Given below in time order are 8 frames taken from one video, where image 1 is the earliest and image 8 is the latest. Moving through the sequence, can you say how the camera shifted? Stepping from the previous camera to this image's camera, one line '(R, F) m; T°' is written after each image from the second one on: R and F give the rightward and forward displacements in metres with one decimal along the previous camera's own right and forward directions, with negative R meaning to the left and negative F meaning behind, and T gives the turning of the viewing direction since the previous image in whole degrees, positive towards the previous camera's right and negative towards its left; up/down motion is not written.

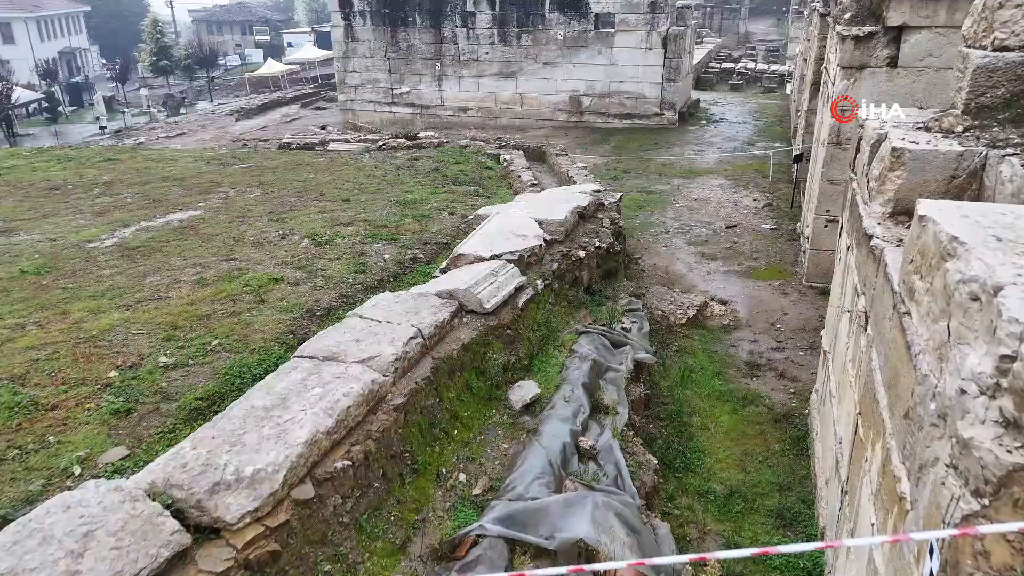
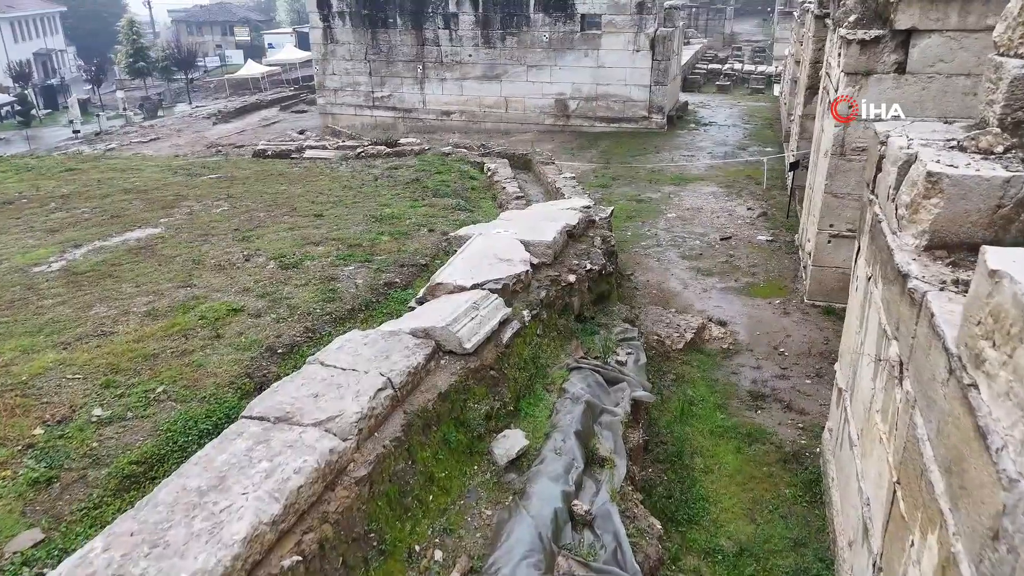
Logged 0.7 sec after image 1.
(0.0, +0.4) m; +1°
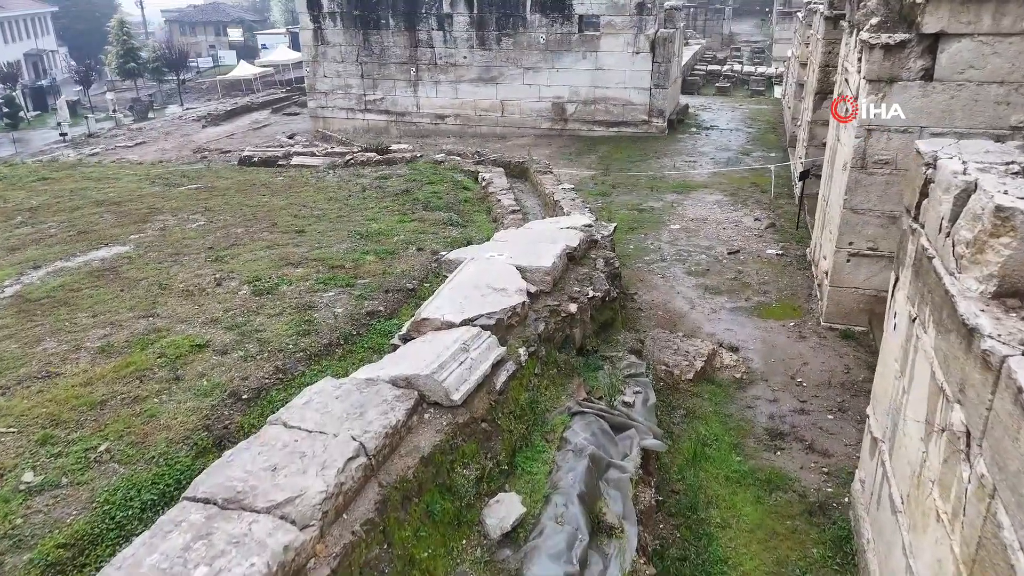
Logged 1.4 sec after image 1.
(0.0, +0.4) m; 0°
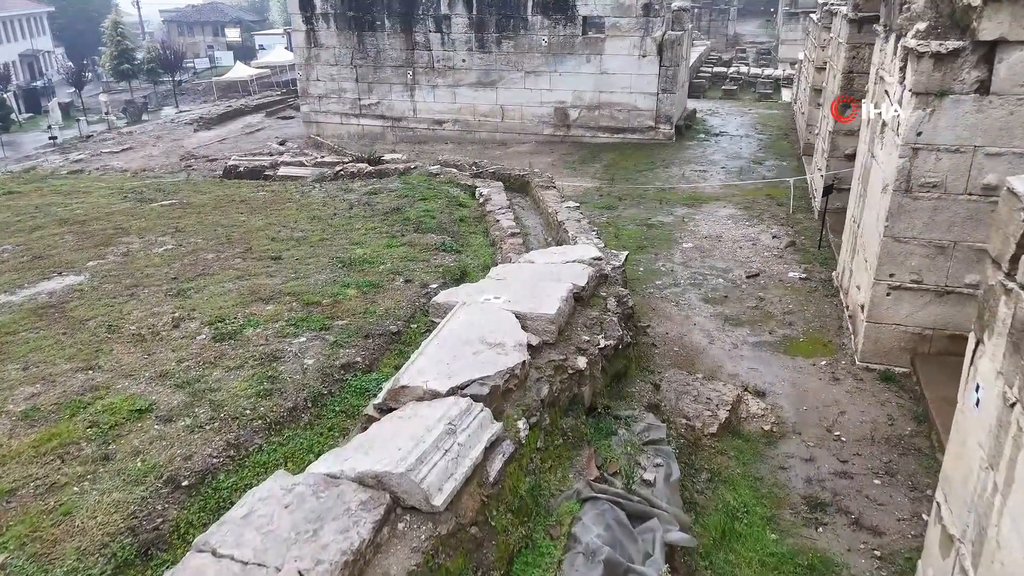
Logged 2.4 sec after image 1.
(0.0, +0.6) m; 0°
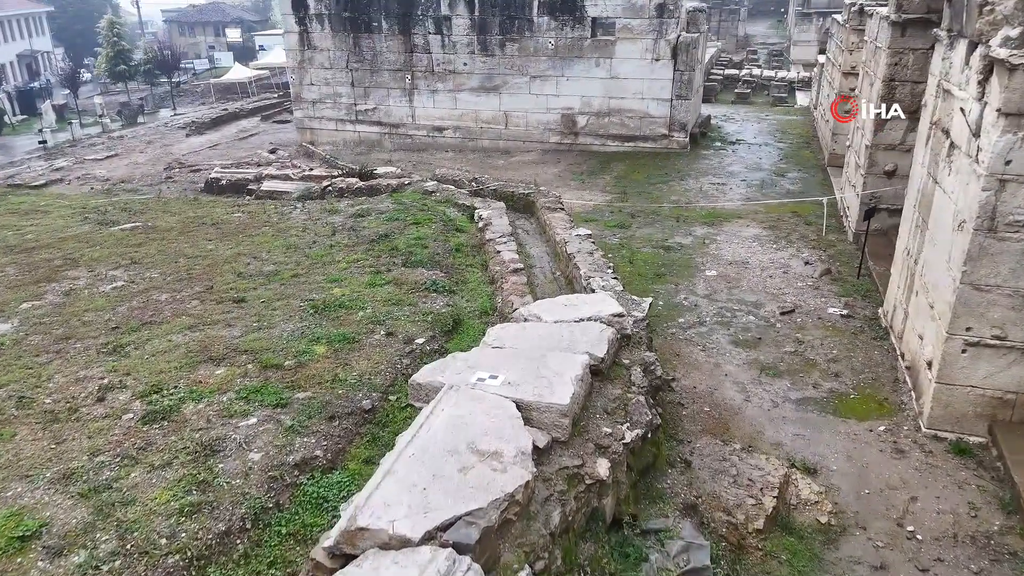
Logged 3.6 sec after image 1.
(0.0, +0.8) m; 0°
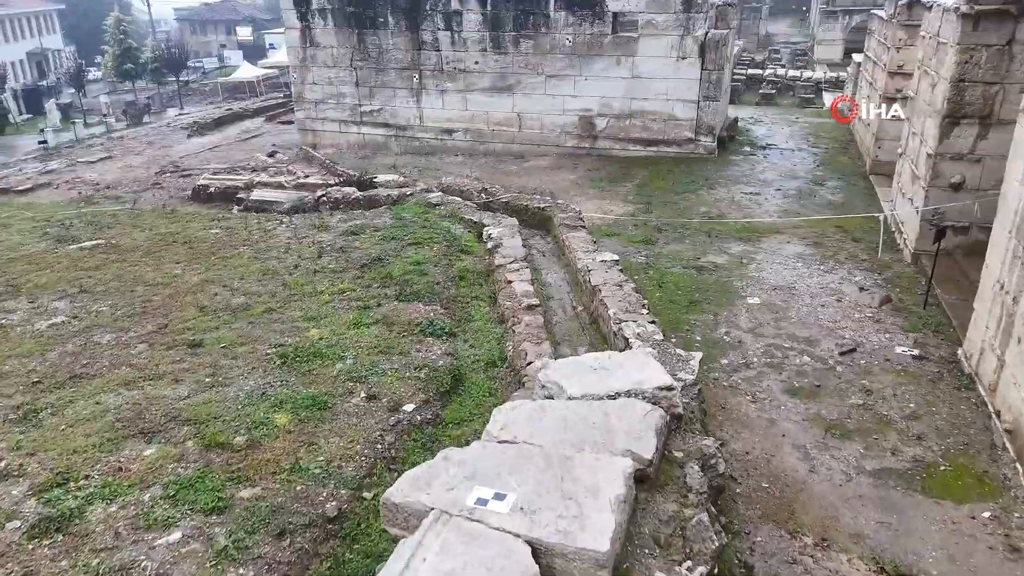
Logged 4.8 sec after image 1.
(0.0, +0.9) m; -1°
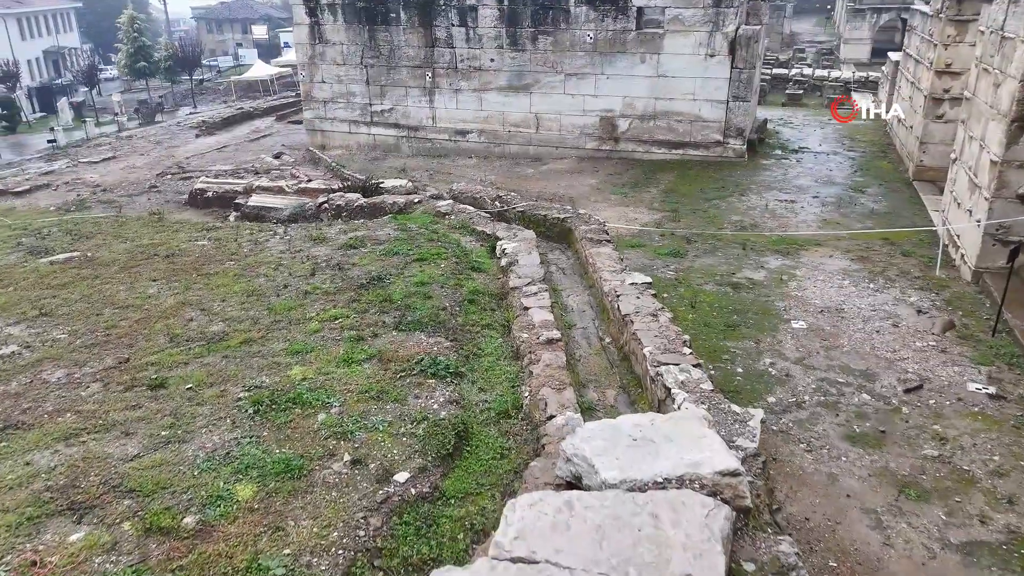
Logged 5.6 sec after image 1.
(0.0, +0.6) m; -1°
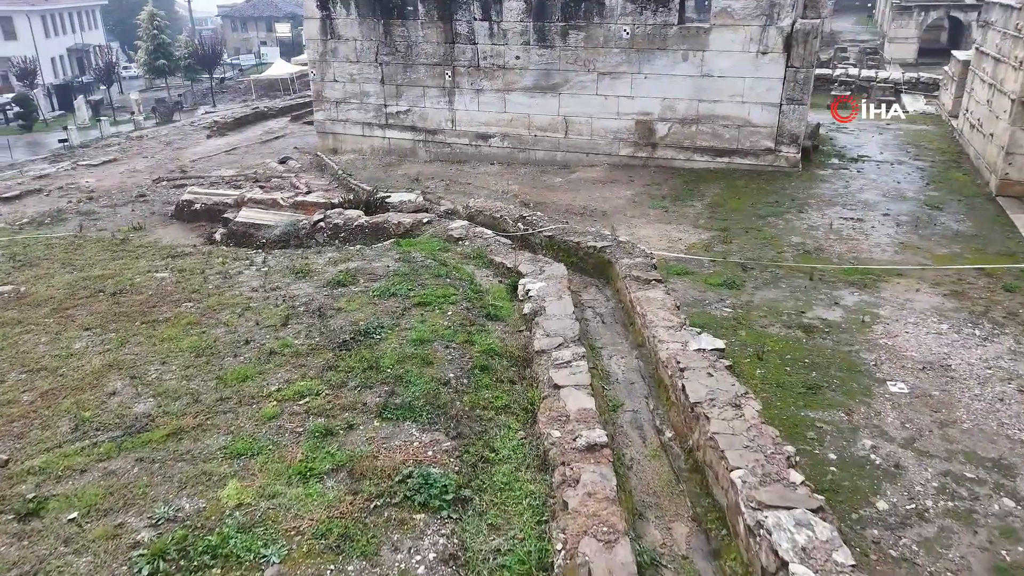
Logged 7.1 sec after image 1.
(0.0, +1.1) m; -2°
